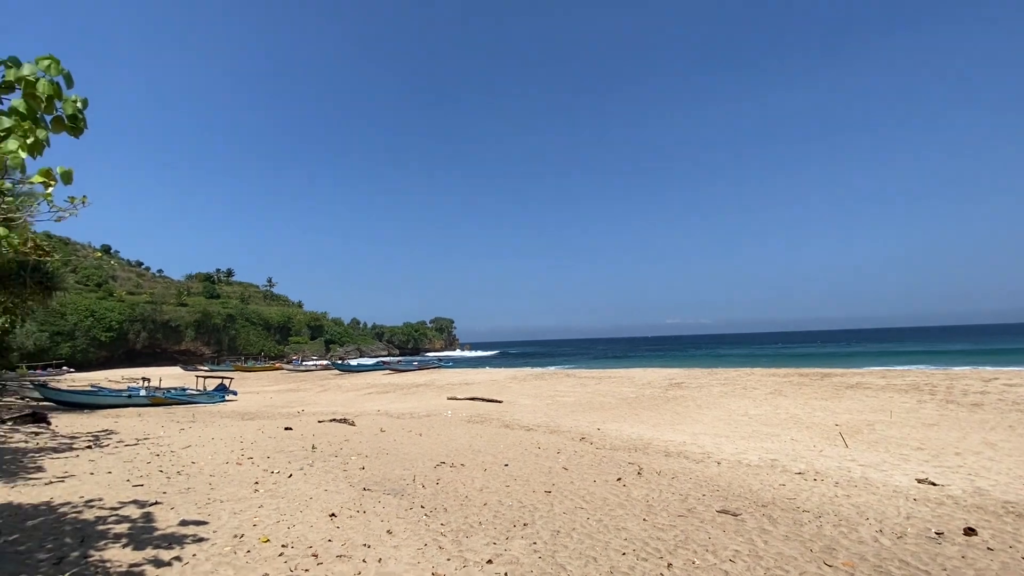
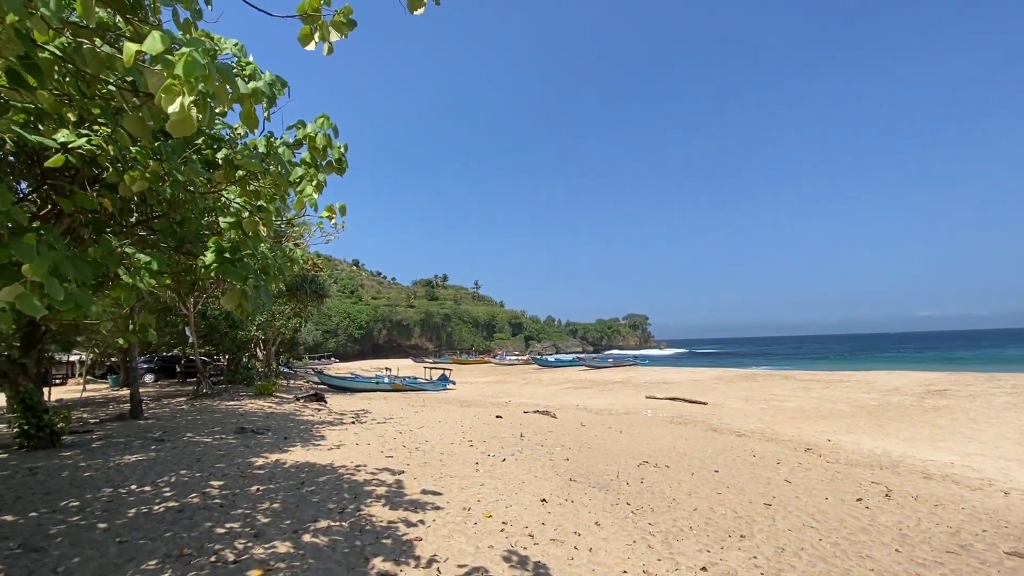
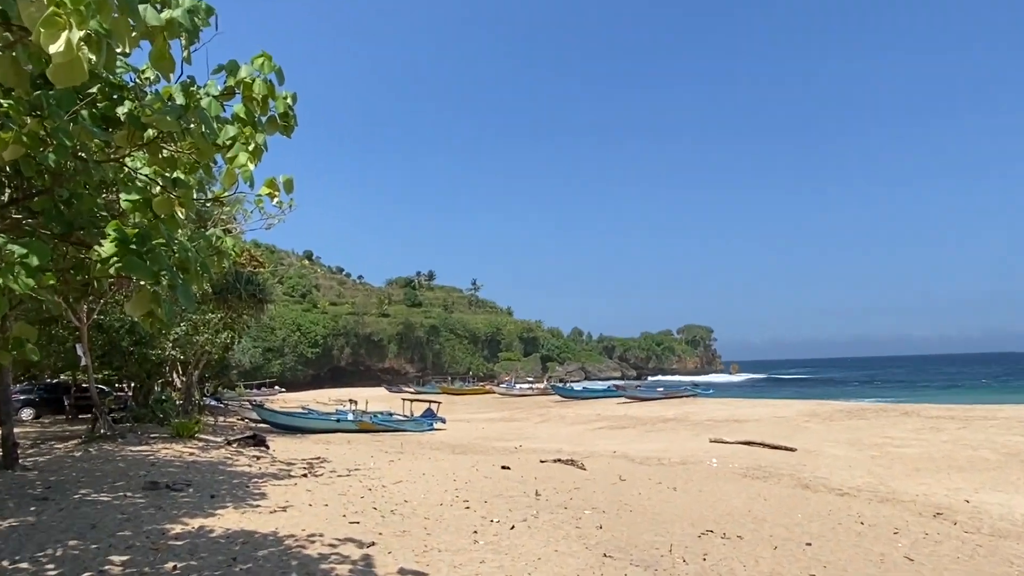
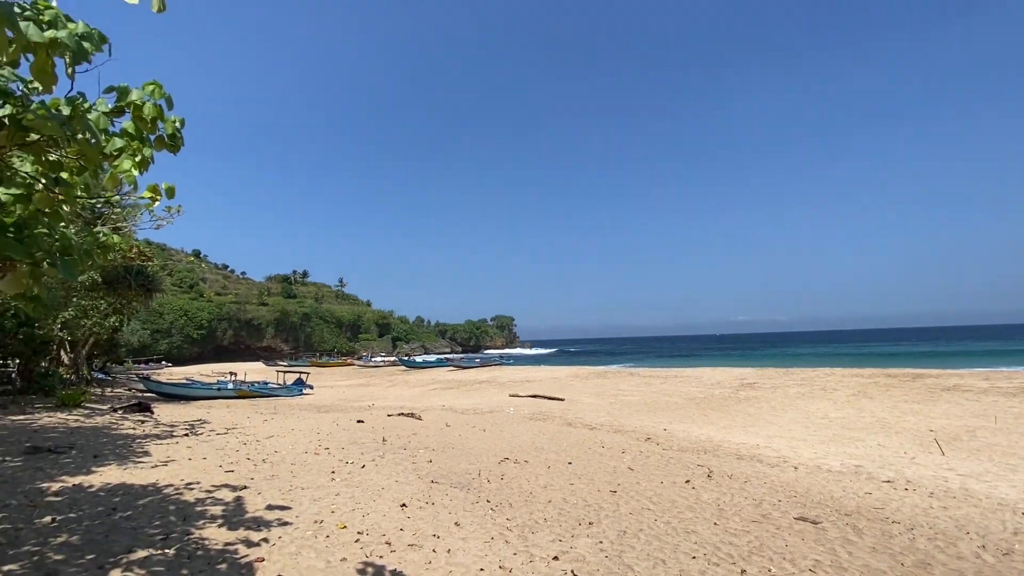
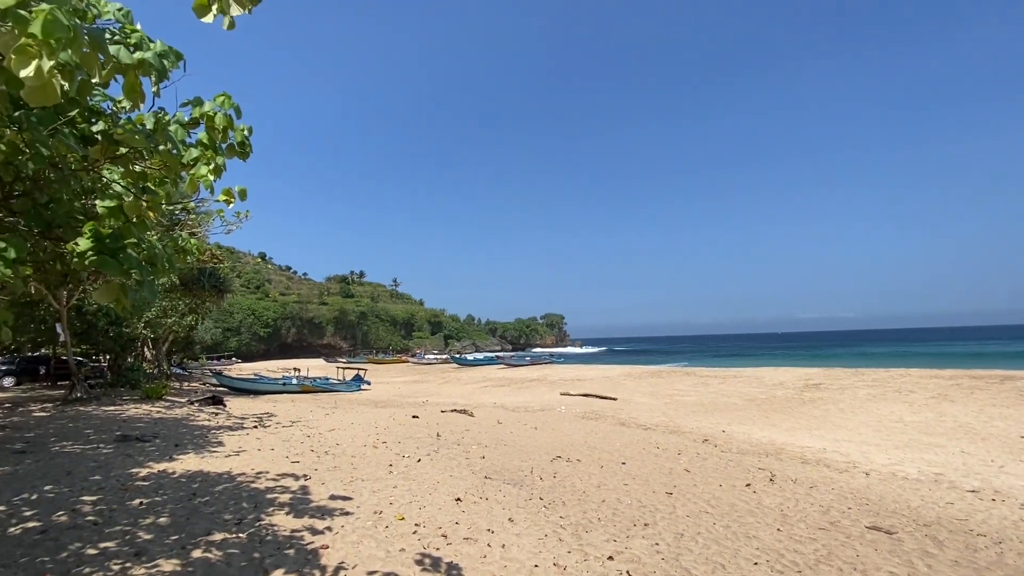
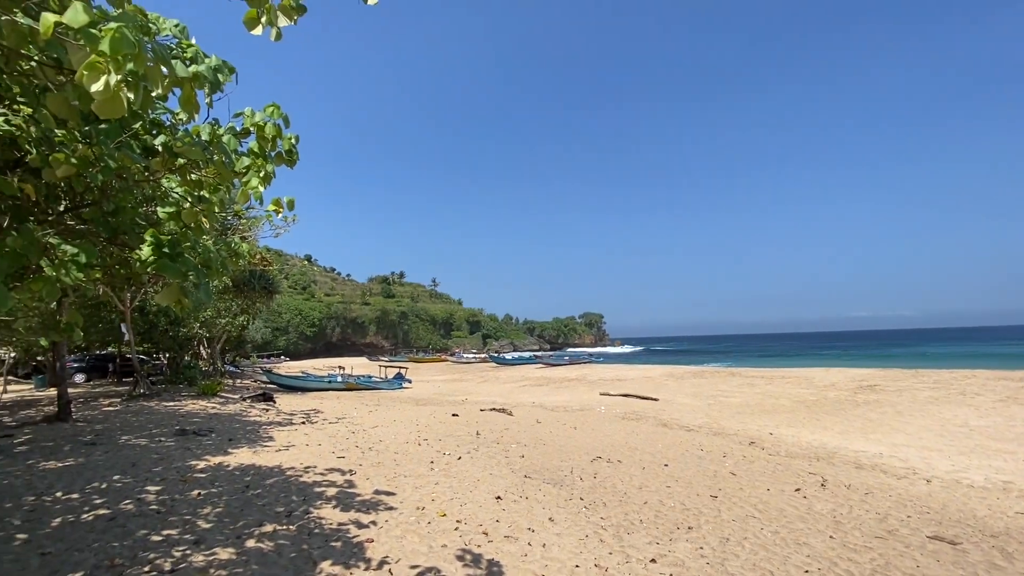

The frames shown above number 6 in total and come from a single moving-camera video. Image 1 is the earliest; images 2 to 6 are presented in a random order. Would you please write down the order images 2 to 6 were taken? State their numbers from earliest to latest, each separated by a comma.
4, 5, 6, 2, 3
